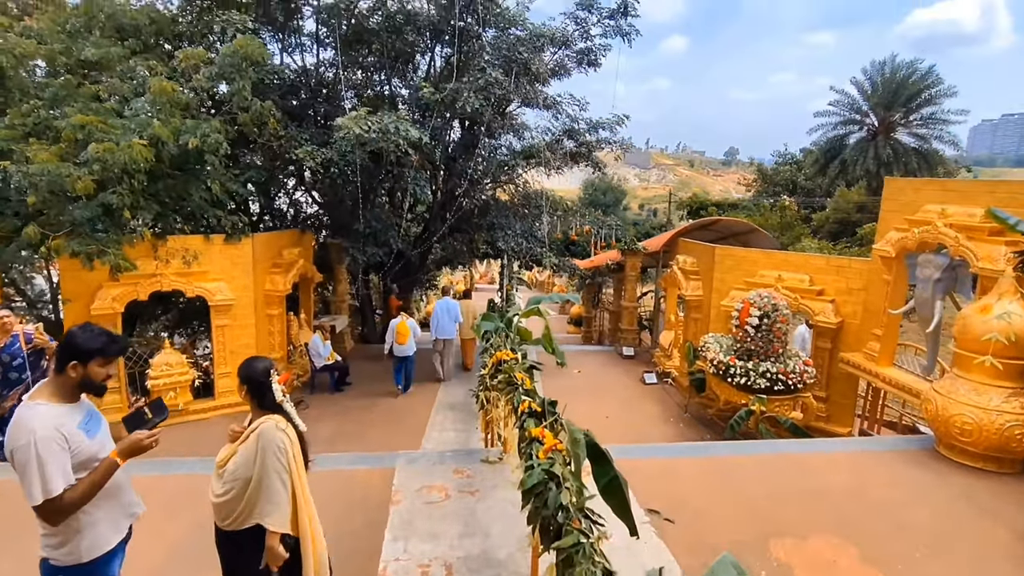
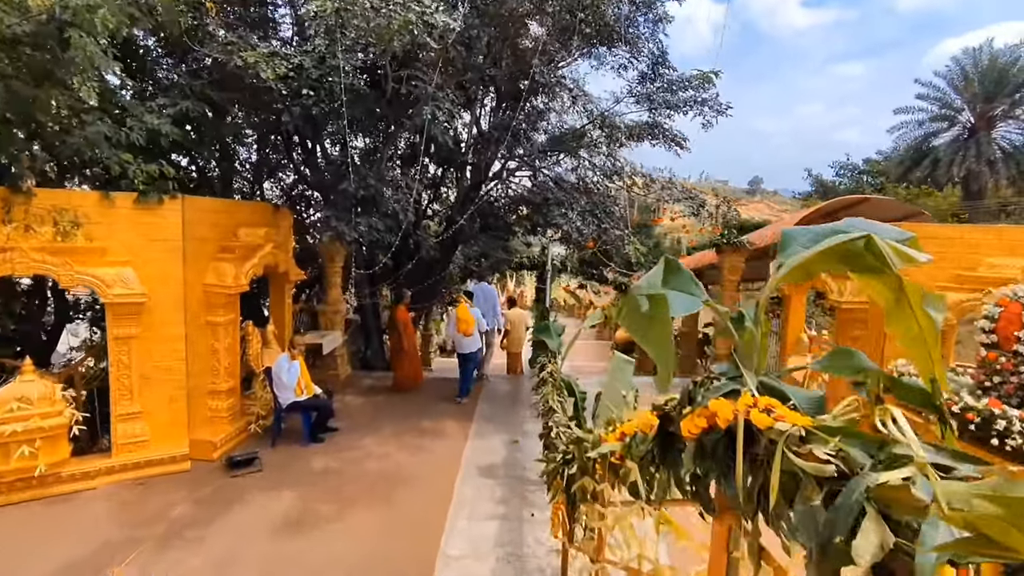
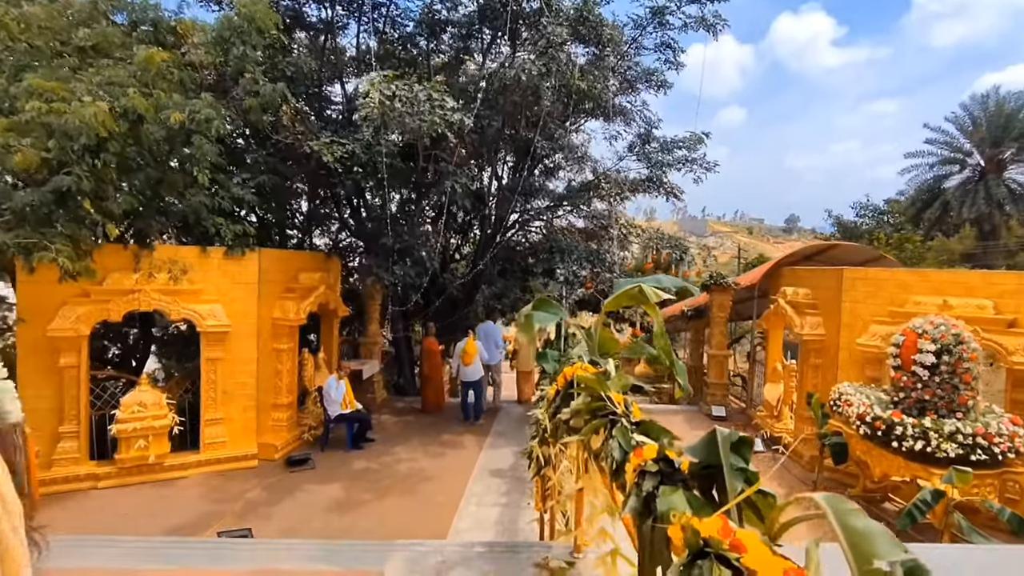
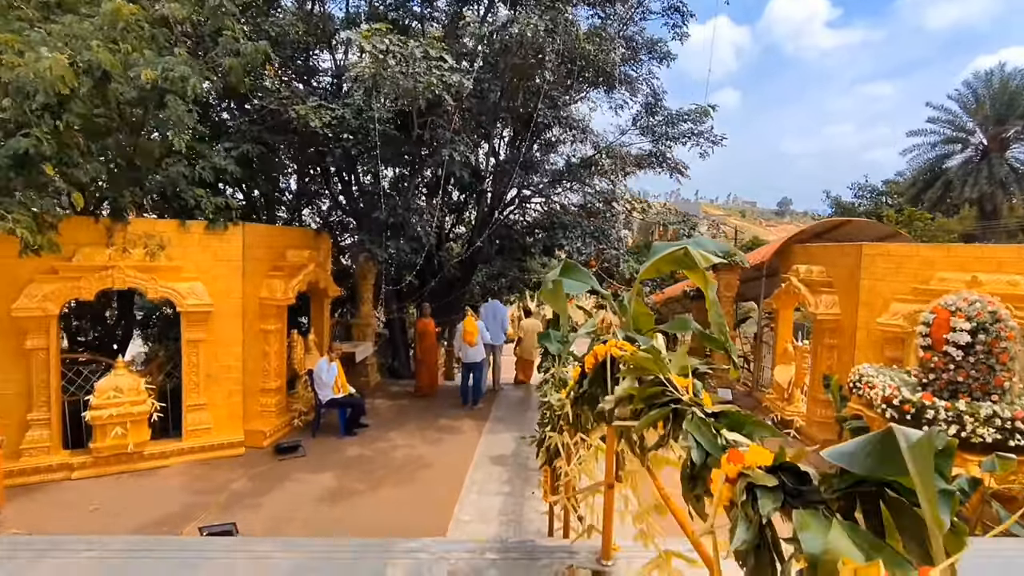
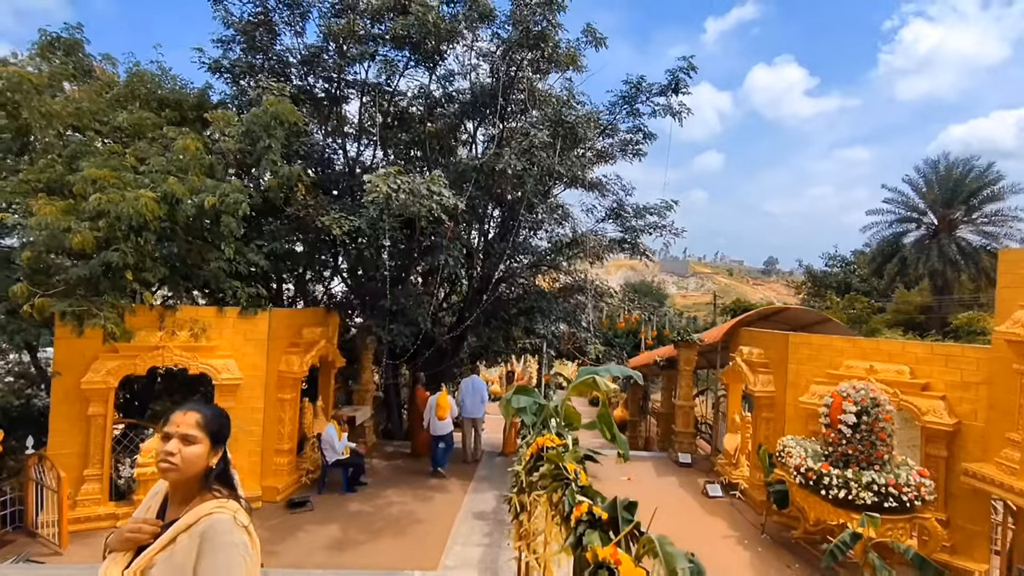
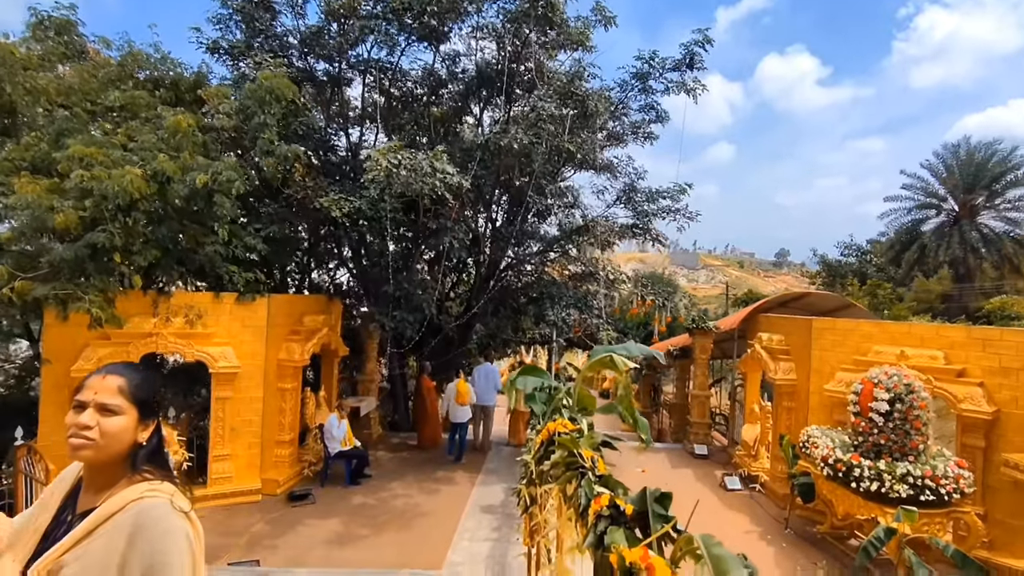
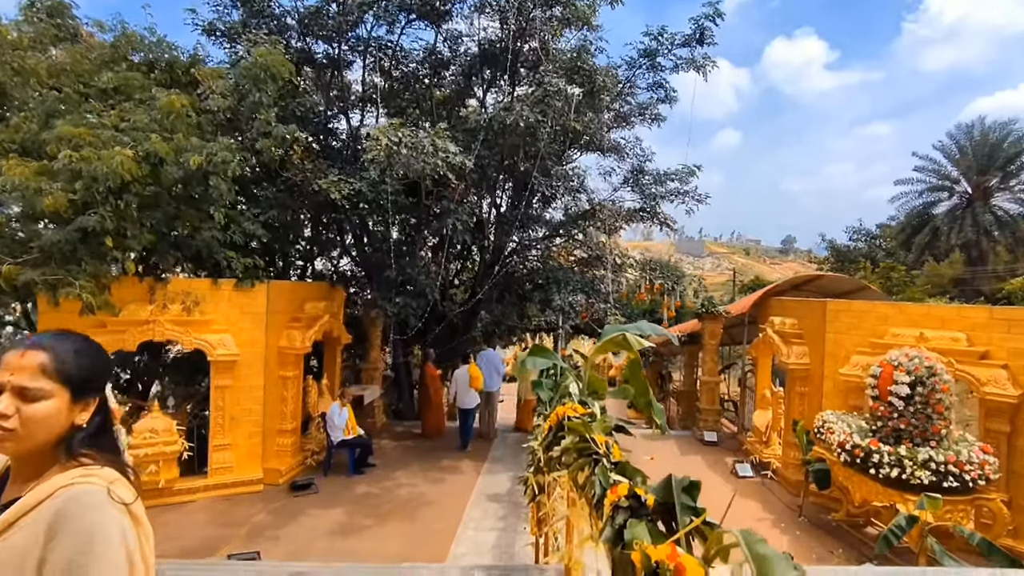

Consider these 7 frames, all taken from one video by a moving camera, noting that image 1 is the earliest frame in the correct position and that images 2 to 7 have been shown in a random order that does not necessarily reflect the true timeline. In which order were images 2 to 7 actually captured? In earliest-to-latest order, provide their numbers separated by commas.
5, 6, 7, 3, 4, 2
